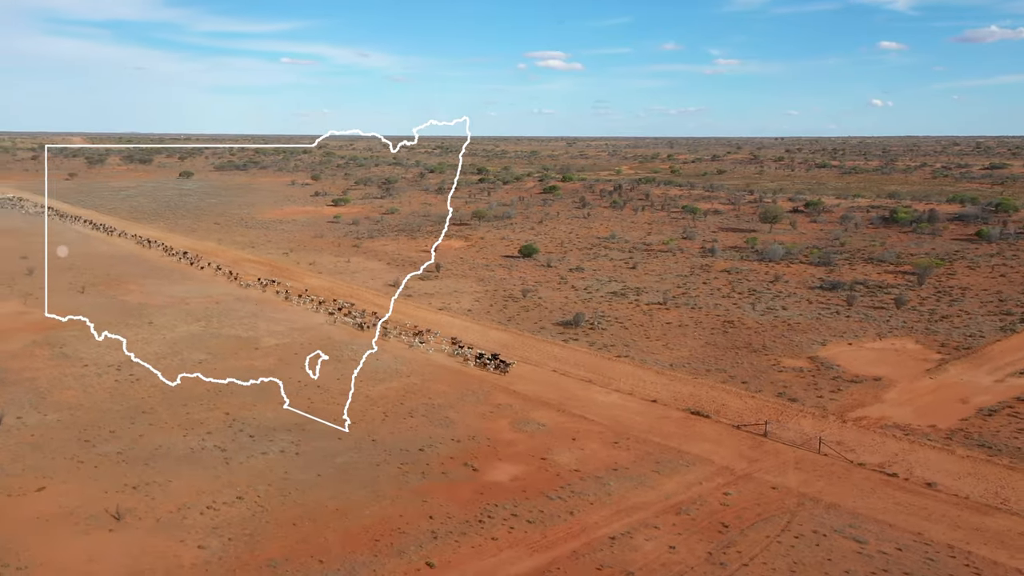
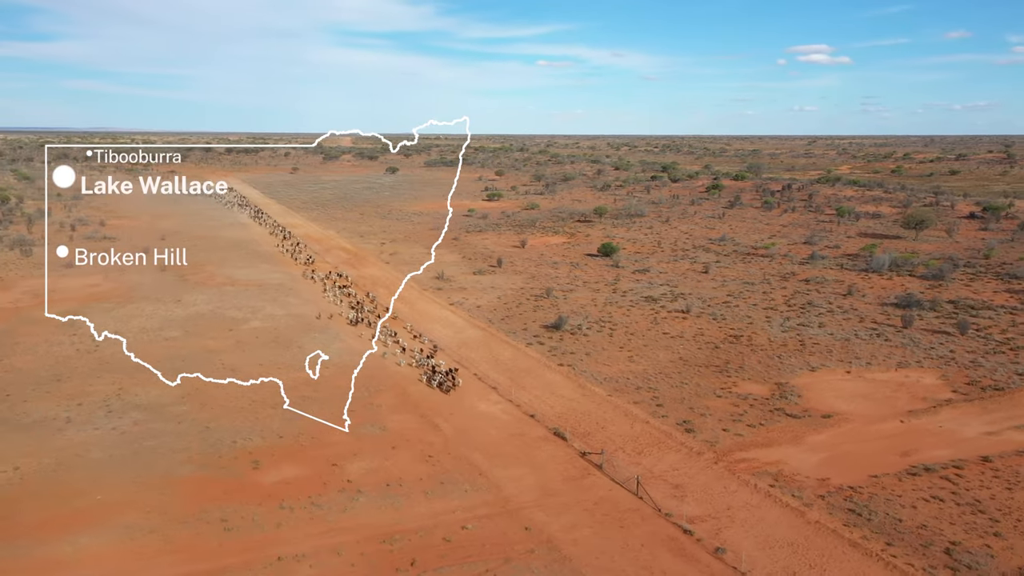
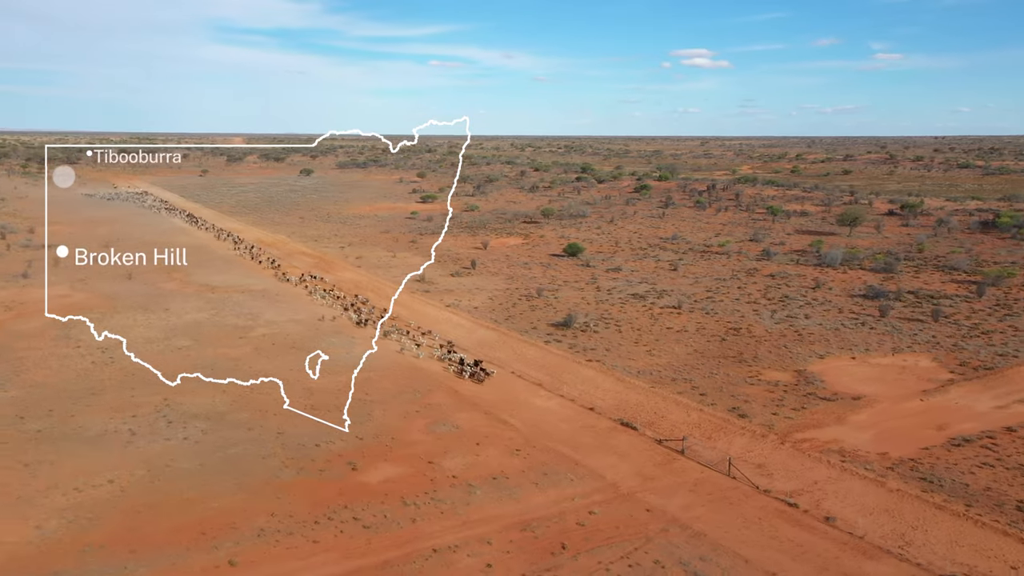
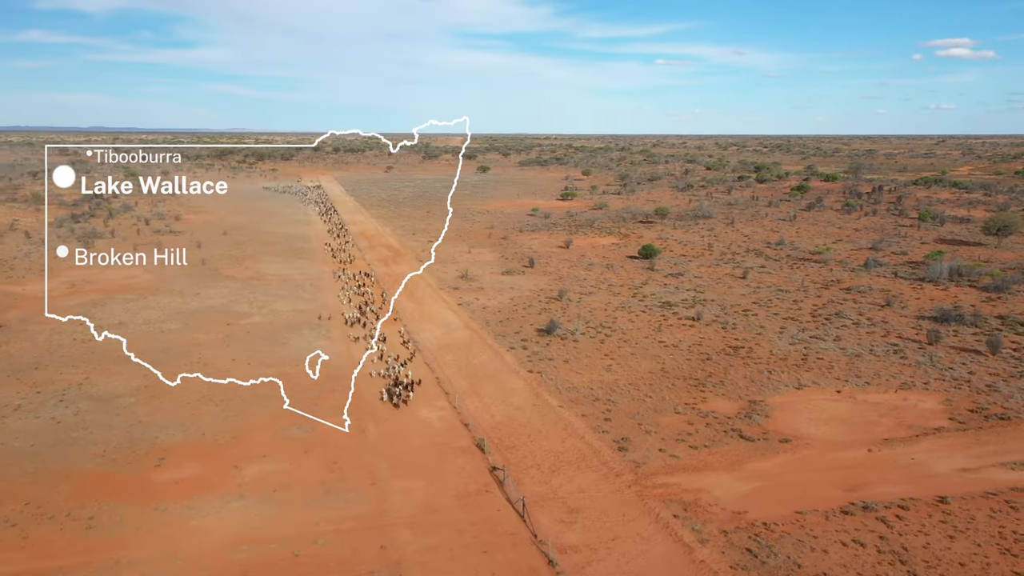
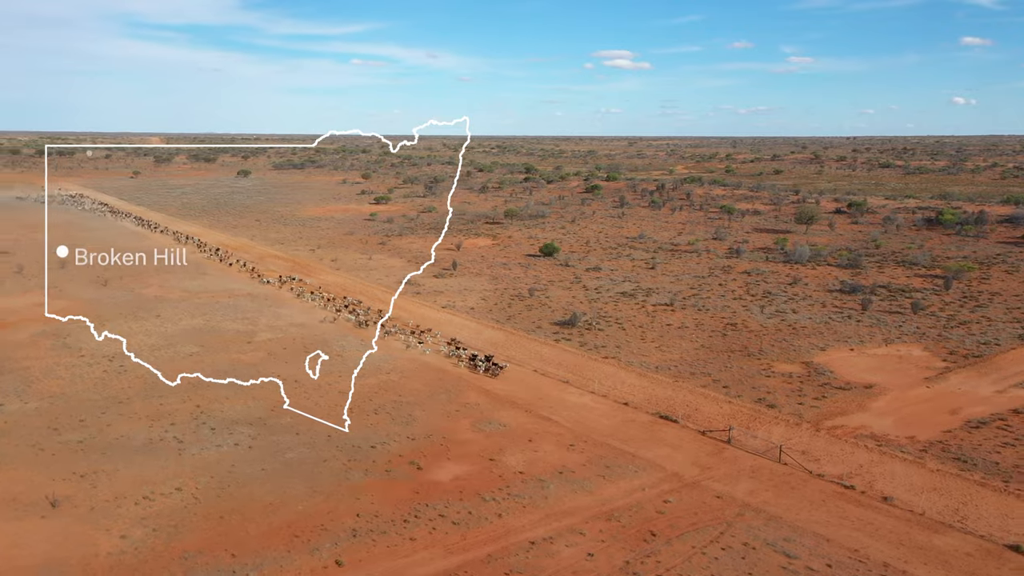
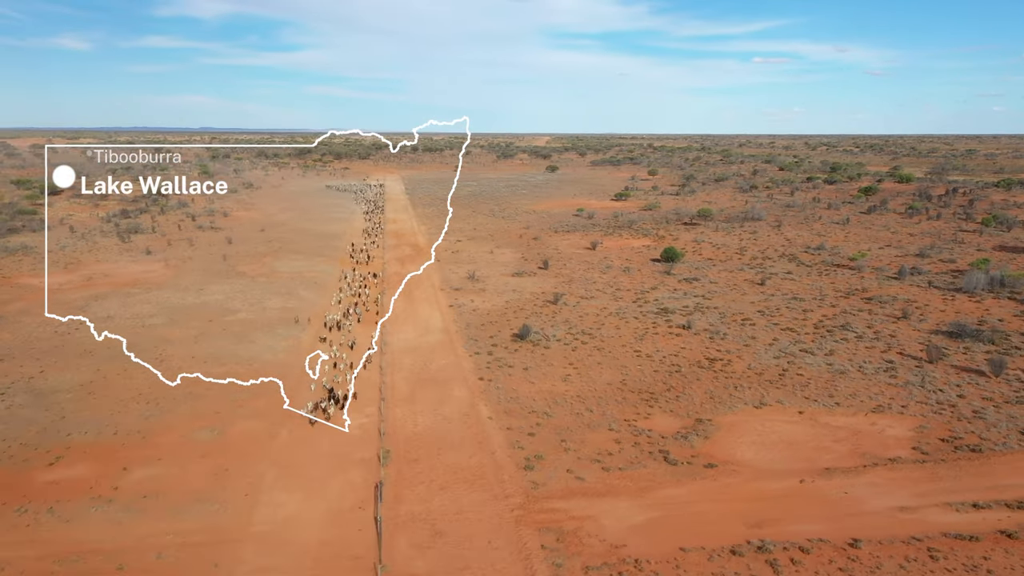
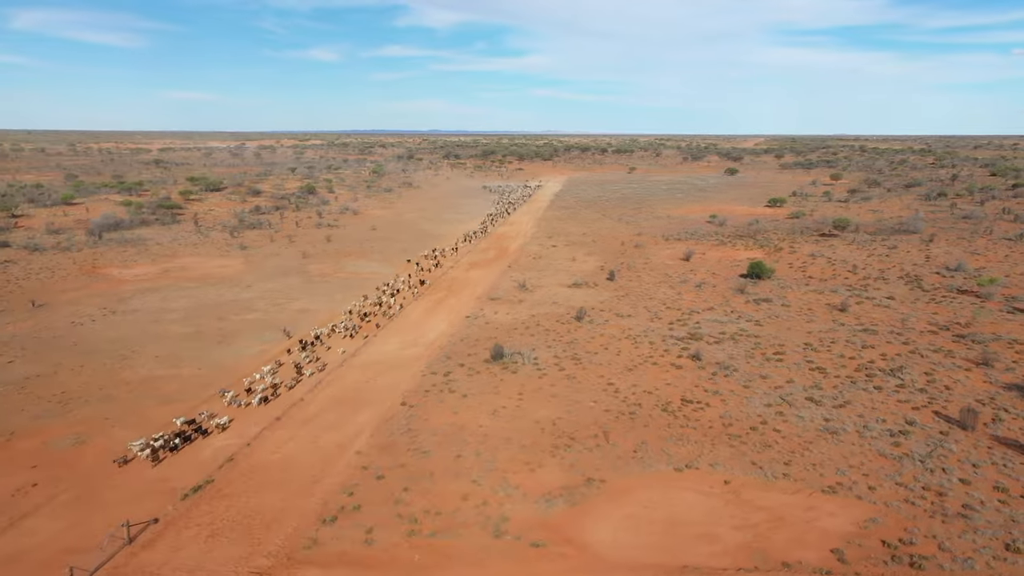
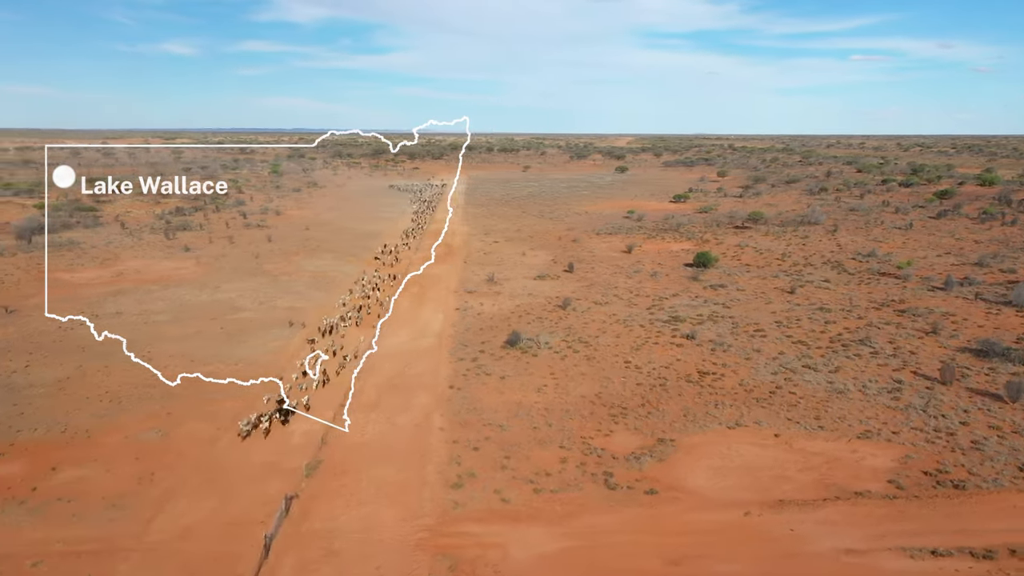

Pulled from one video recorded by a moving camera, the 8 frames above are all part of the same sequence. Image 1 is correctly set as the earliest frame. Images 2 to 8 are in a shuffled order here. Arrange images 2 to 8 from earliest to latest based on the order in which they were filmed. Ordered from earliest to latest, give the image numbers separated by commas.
5, 3, 2, 4, 6, 8, 7
